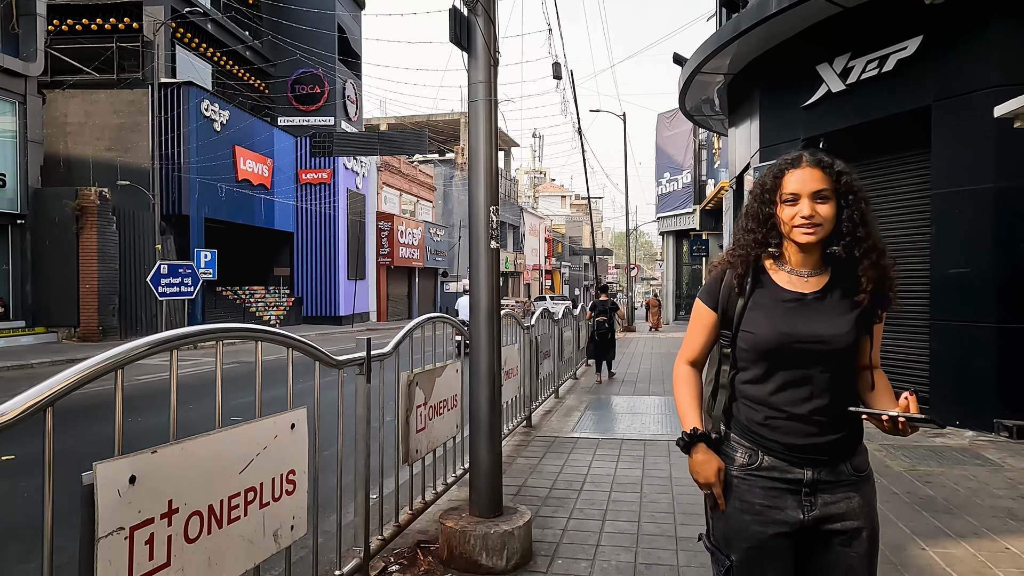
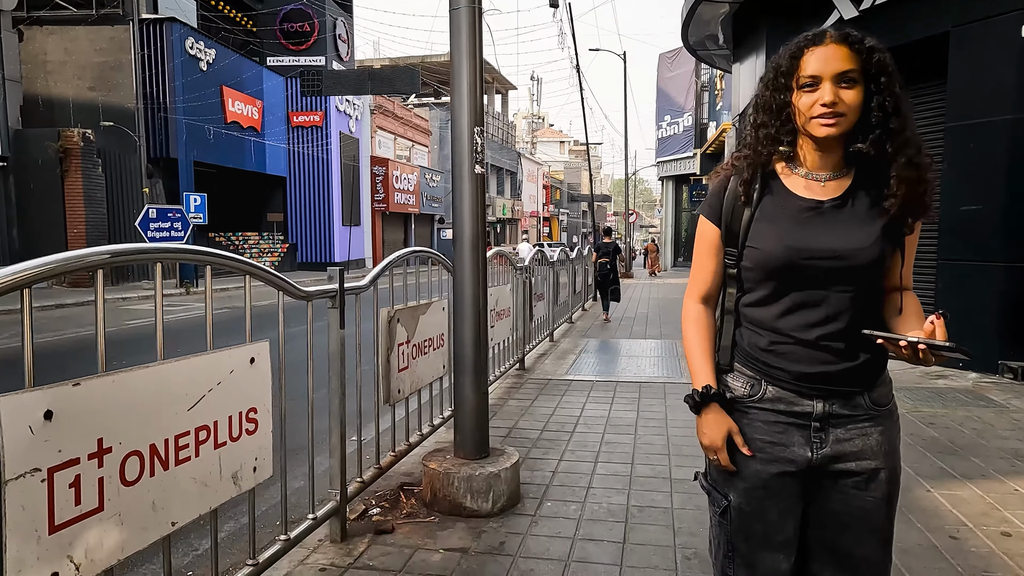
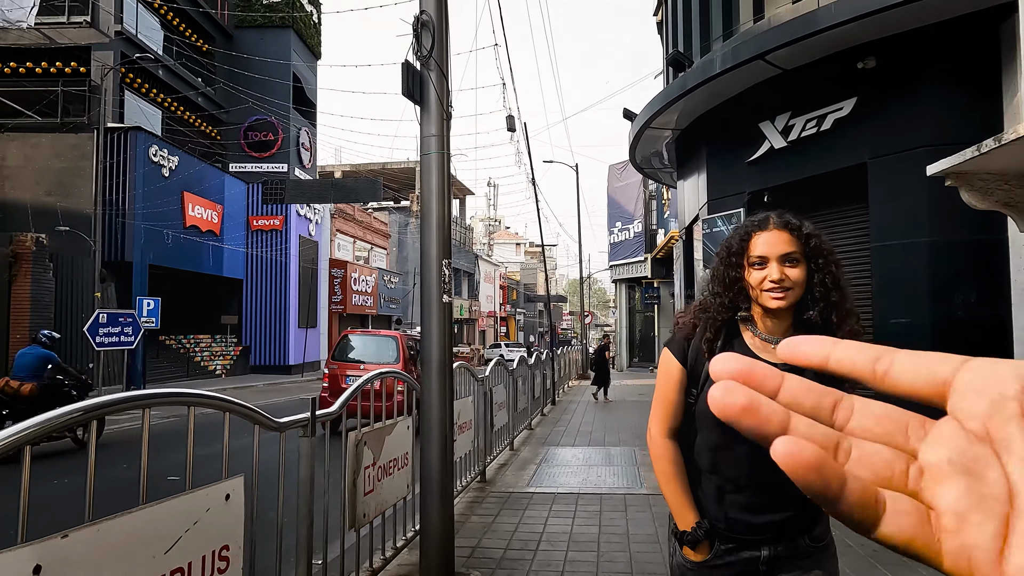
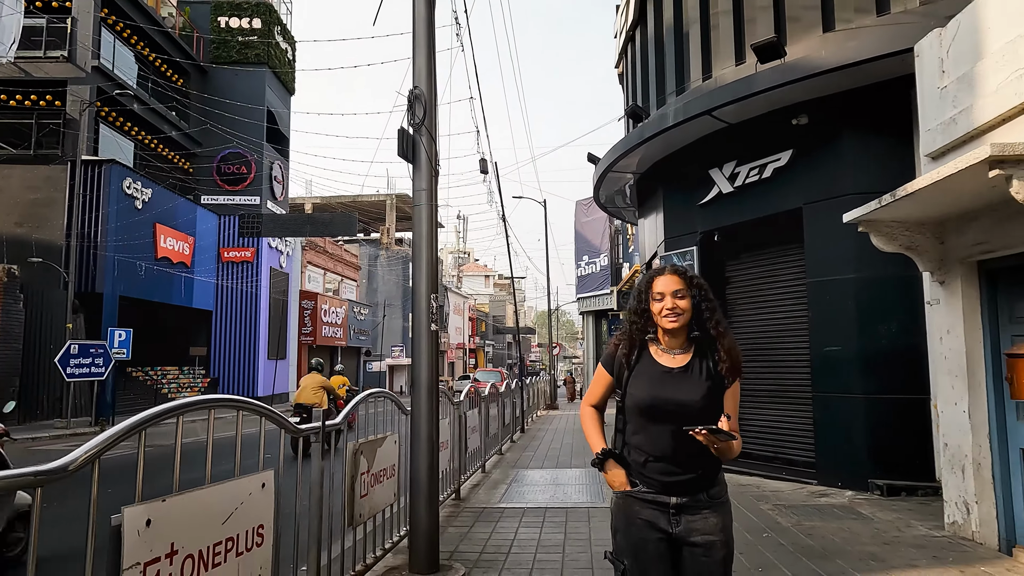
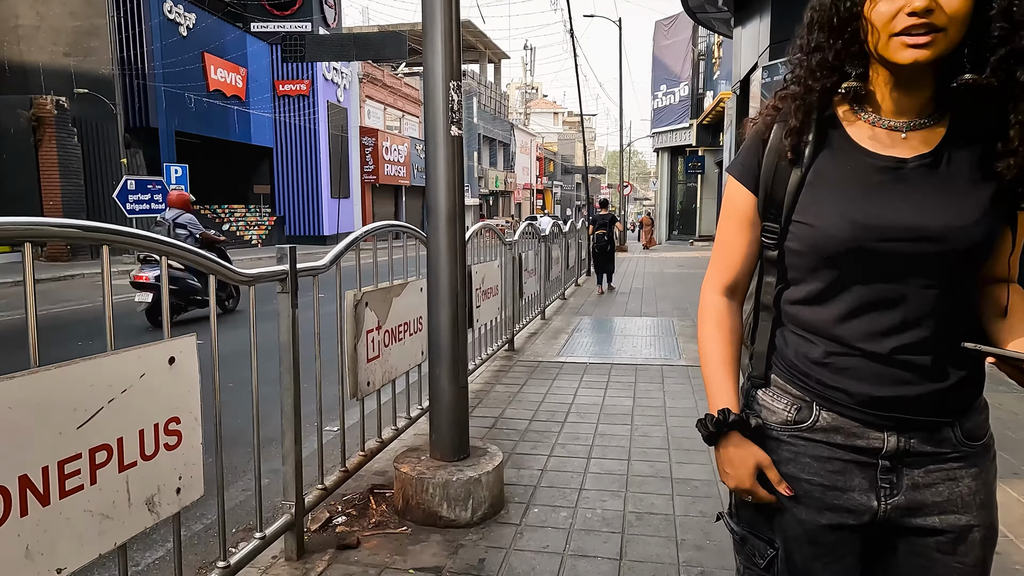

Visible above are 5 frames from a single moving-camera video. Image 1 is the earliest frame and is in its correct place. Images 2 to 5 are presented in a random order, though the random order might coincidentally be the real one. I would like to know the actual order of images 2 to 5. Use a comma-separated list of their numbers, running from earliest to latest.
2, 5, 3, 4
